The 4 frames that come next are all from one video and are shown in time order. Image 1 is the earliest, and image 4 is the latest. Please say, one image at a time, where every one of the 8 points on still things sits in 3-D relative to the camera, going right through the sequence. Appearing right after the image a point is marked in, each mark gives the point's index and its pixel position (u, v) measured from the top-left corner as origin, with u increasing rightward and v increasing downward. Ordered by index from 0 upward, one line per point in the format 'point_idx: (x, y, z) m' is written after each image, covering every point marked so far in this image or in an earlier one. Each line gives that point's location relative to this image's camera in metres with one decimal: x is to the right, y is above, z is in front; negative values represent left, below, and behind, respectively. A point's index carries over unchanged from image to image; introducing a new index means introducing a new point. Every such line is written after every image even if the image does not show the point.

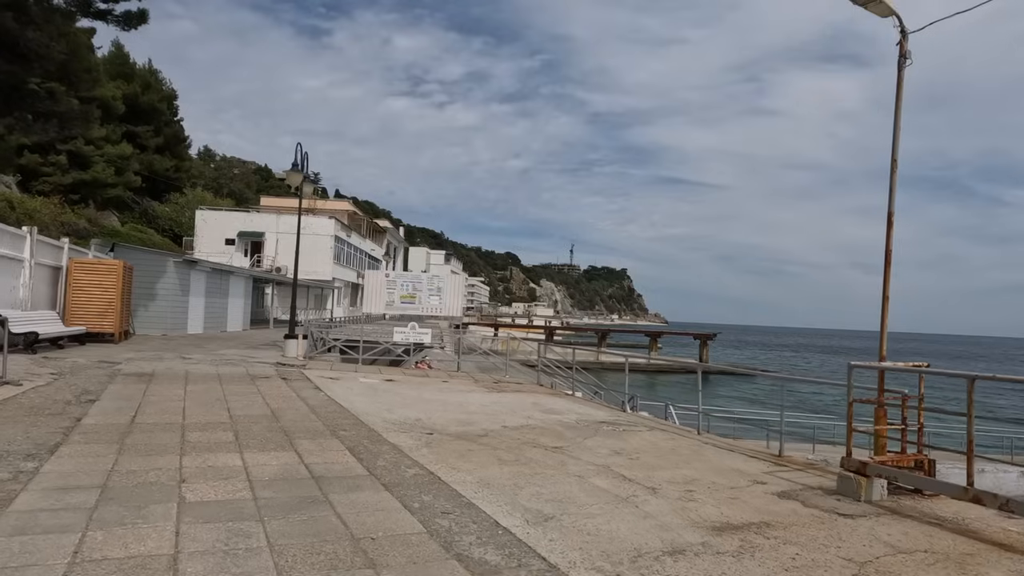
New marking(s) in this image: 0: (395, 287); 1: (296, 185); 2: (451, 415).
0: (-3.3, 0.0, +18.2) m
1: (-6.0, +2.9, +18.0) m
2: (-0.9, -2.0, +10.1) m
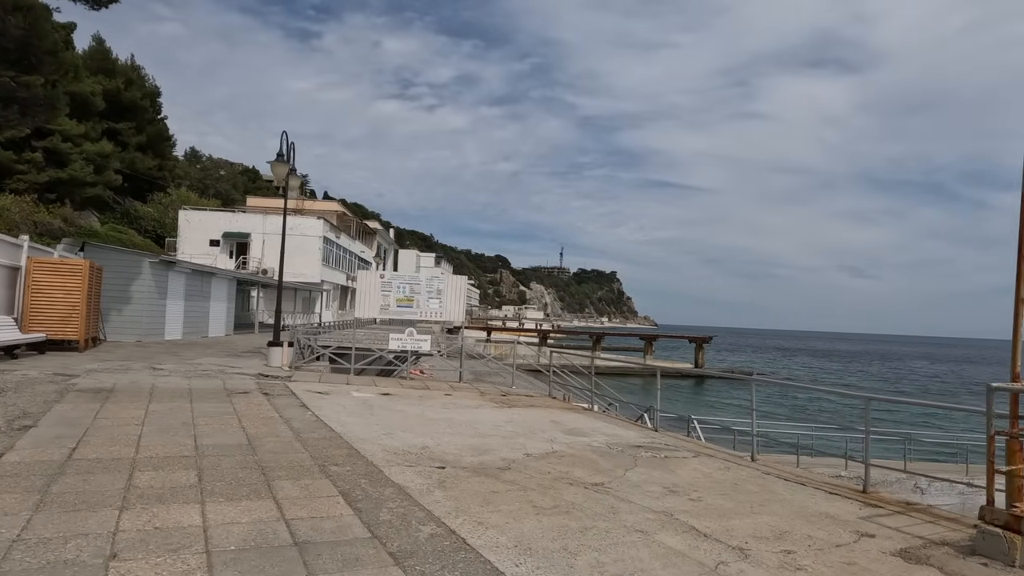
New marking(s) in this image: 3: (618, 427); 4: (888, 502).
0: (-3.1, 0.0, +16.7) m
1: (-5.9, +2.8, +16.4) m
2: (-0.7, -2.0, +8.5) m
3: (+1.7, -2.3, +10.5) m
4: (+3.9, -2.2, +6.7) m
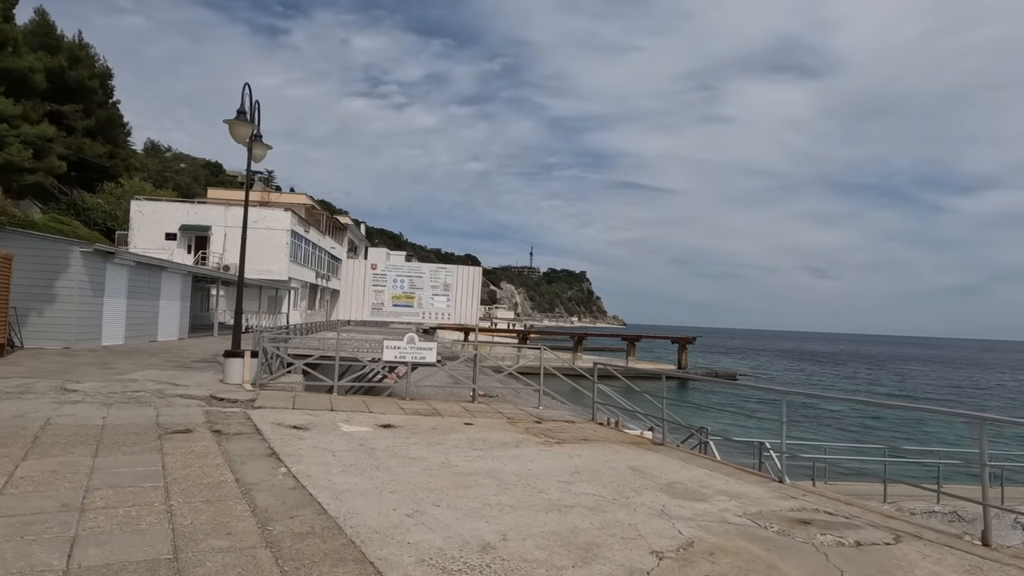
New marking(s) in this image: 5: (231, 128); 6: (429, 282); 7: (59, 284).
0: (-2.6, +0.1, +13.3) m
1: (-5.4, +2.9, +12.9) m
2: (+0.2, -1.9, +5.3) m
3: (+2.5, -2.1, +7.3) m
4: (+4.8, -2.1, +3.6) m
5: (-5.6, +3.2, +12.9) m
6: (-1.8, +0.1, +13.5) m
7: (-12.4, +0.1, +17.7) m
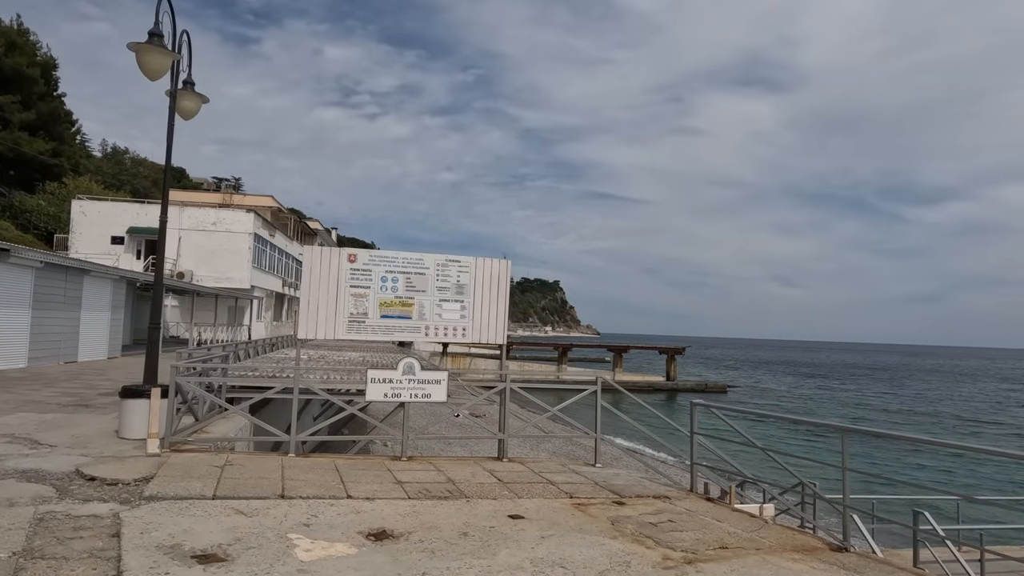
0: (-2.1, 0.0, +9.3) m
1: (-4.8, +2.9, +8.8) m
2: (+1.1, -1.8, +1.3) m
3: (+3.3, -2.1, +3.4) m
4: (+5.8, -2.0, -0.1) m
5: (-5.0, +3.1, +8.7) m
6: (-1.2, +0.1, +9.5) m
7: (-12.1, 0.0, +13.3) m
